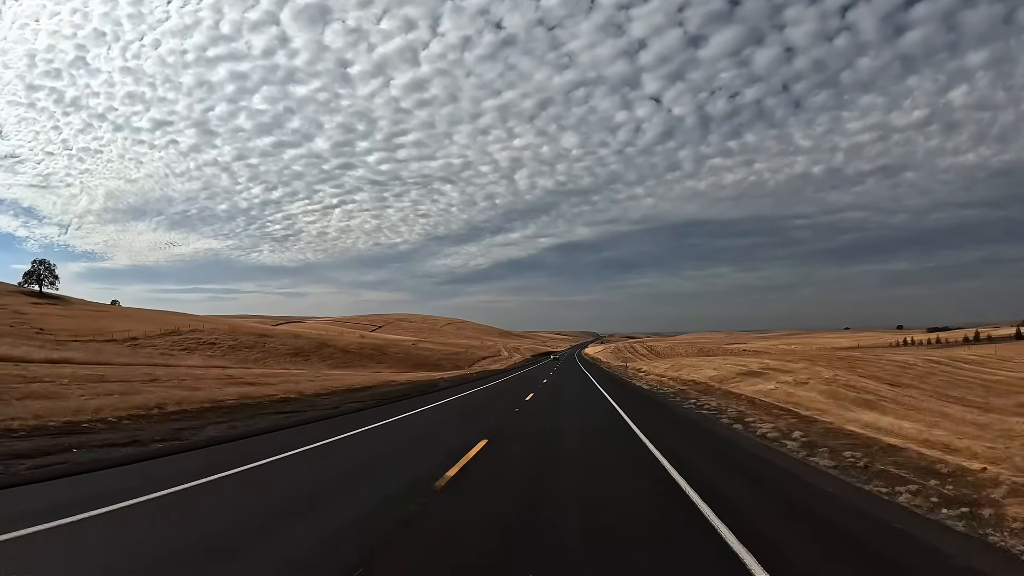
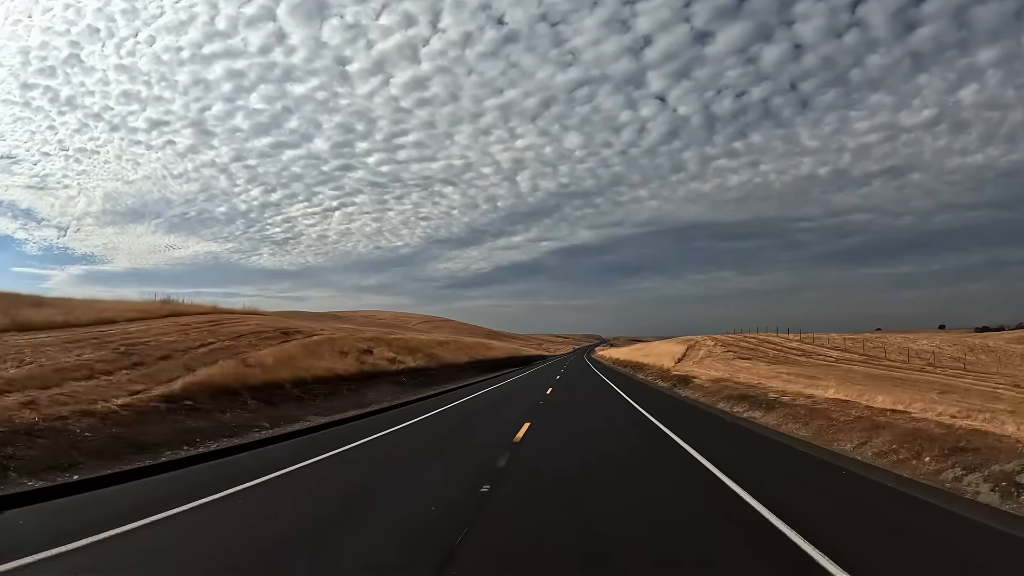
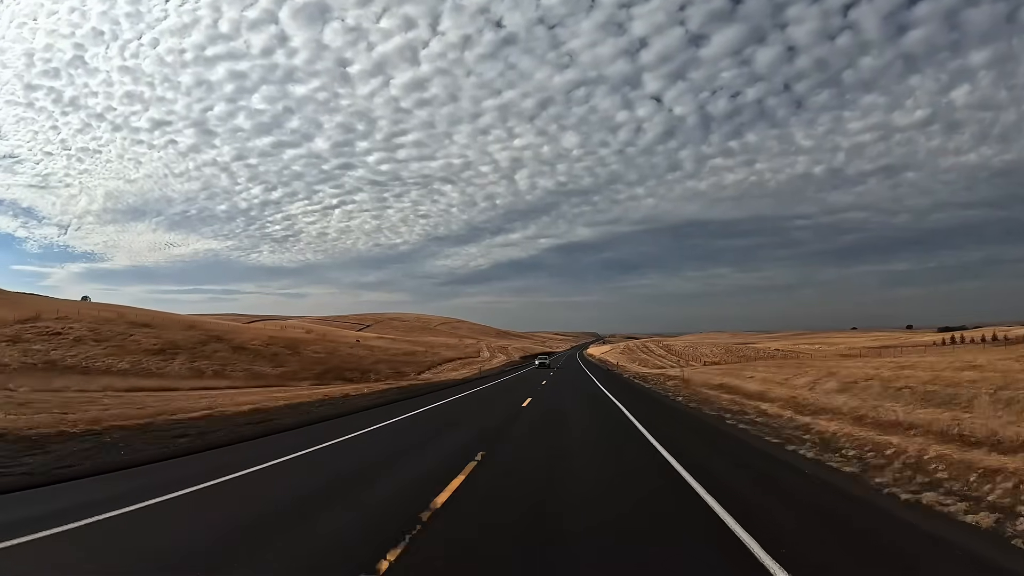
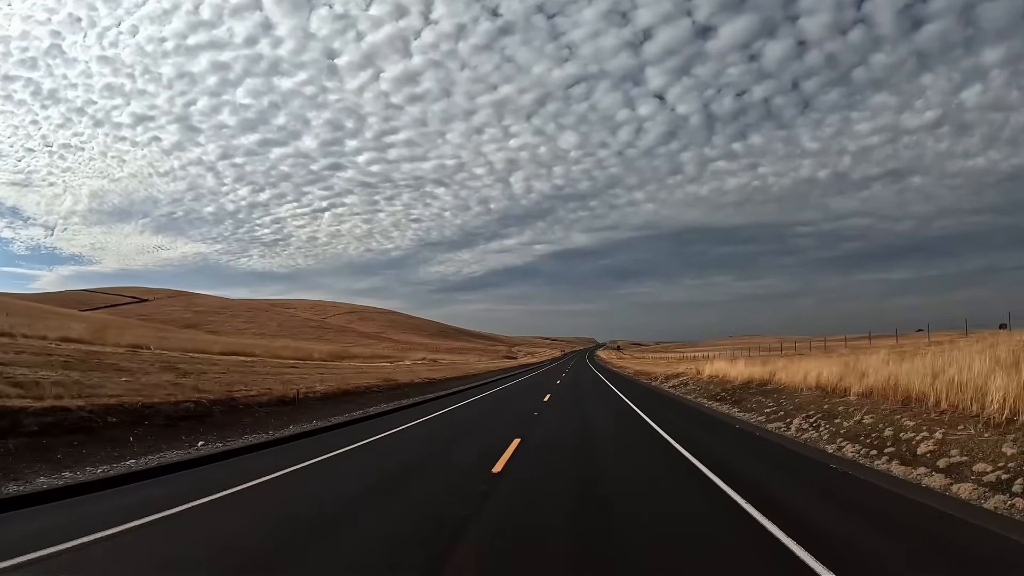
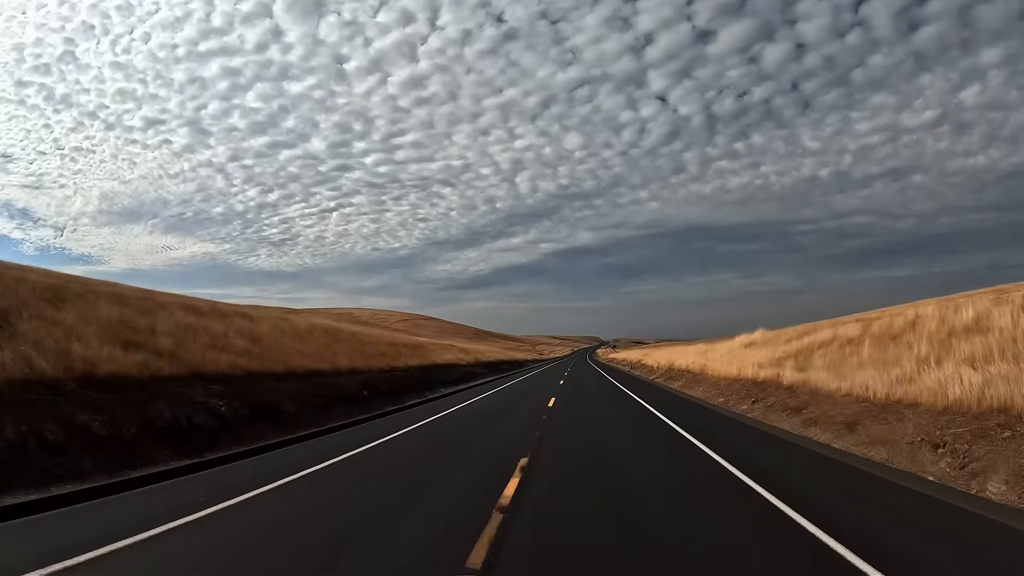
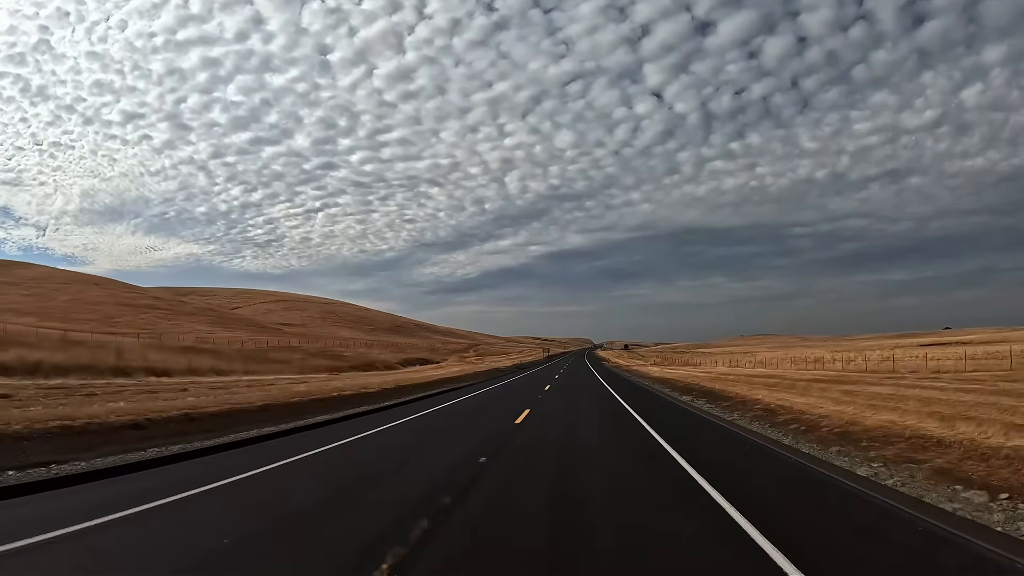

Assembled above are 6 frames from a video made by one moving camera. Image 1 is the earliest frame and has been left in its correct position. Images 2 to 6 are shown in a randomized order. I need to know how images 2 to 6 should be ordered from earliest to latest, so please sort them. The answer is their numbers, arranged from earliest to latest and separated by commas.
3, 2, 5, 4, 6
